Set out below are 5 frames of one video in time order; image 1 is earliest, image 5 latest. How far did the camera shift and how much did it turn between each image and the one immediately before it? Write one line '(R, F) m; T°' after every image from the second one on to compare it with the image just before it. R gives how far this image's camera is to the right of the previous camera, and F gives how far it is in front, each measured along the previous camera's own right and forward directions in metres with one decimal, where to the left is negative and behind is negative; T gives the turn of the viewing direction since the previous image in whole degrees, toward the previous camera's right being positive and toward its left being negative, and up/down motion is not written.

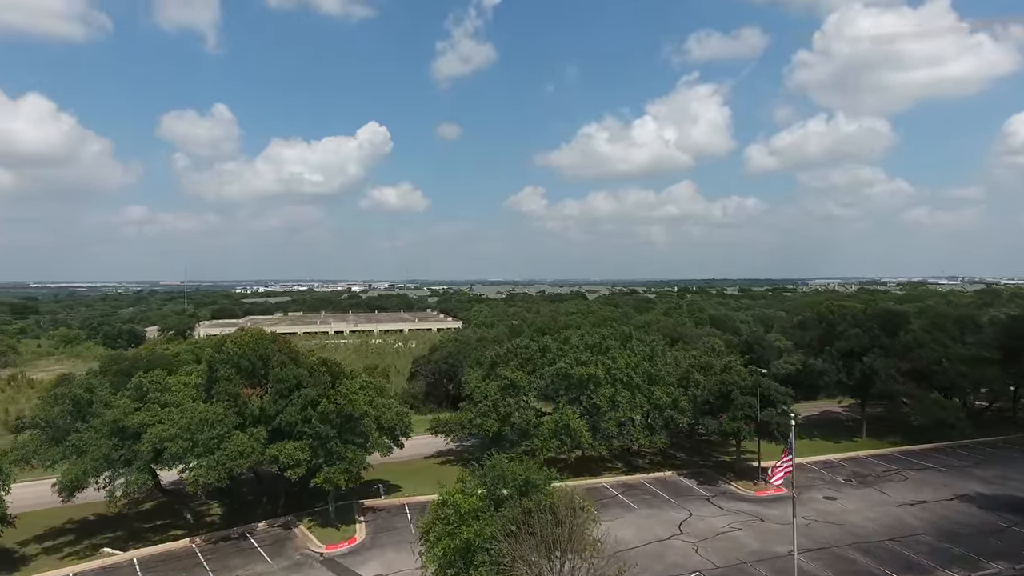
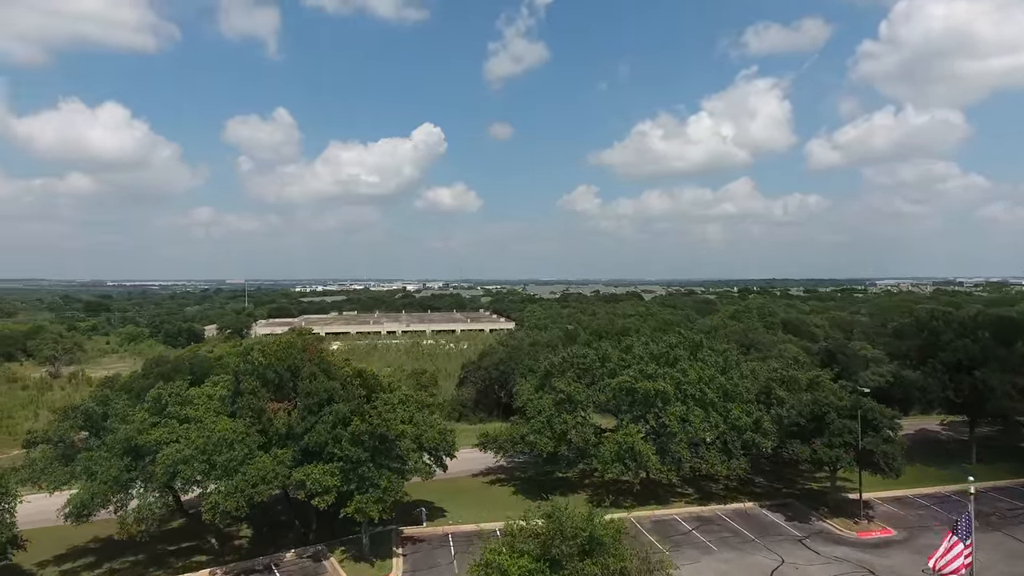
(-0.1, +1.8) m; -5°
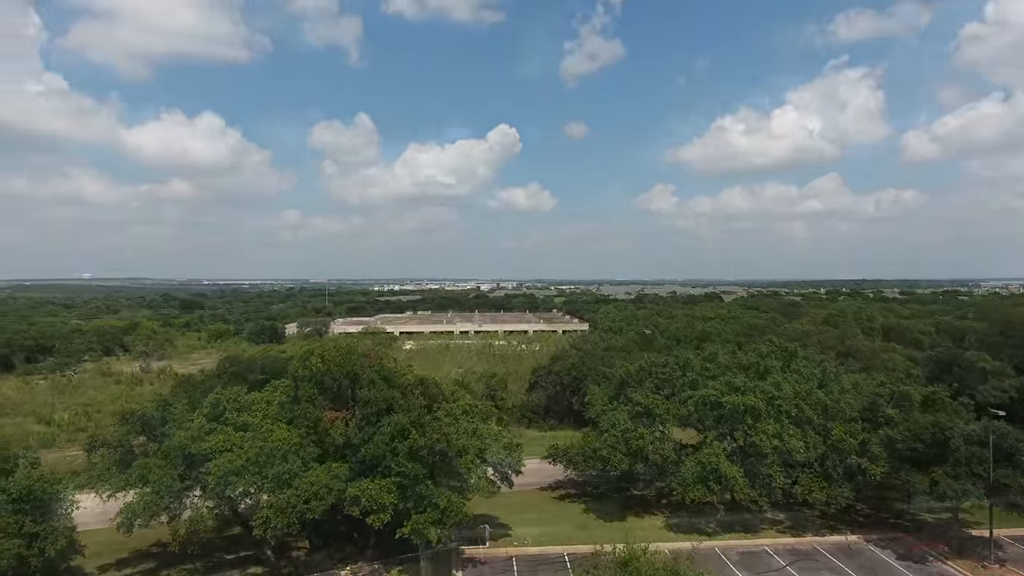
(+0.1, +1.1) m; -6°
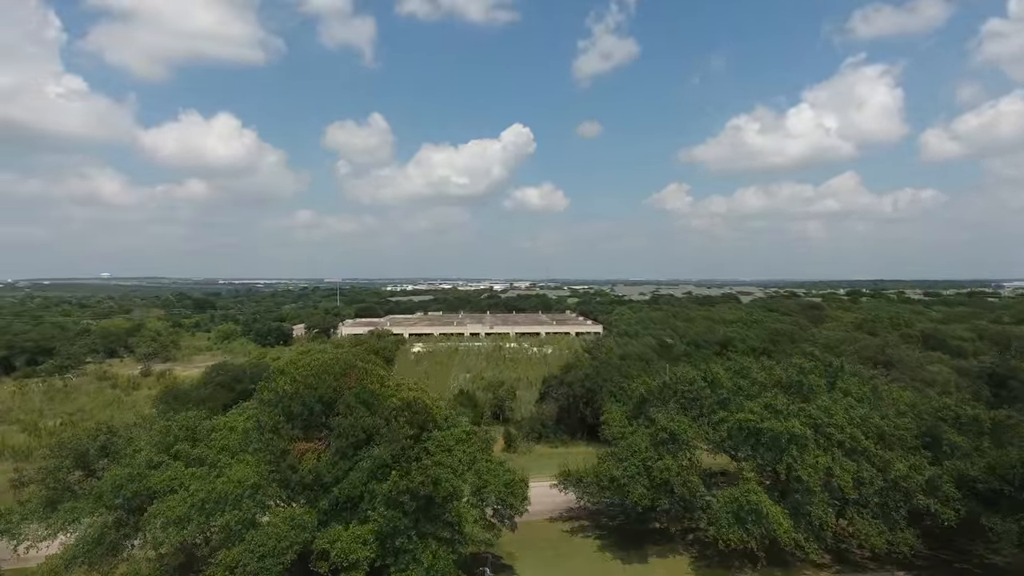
(+0.2, +1.9) m; -1°
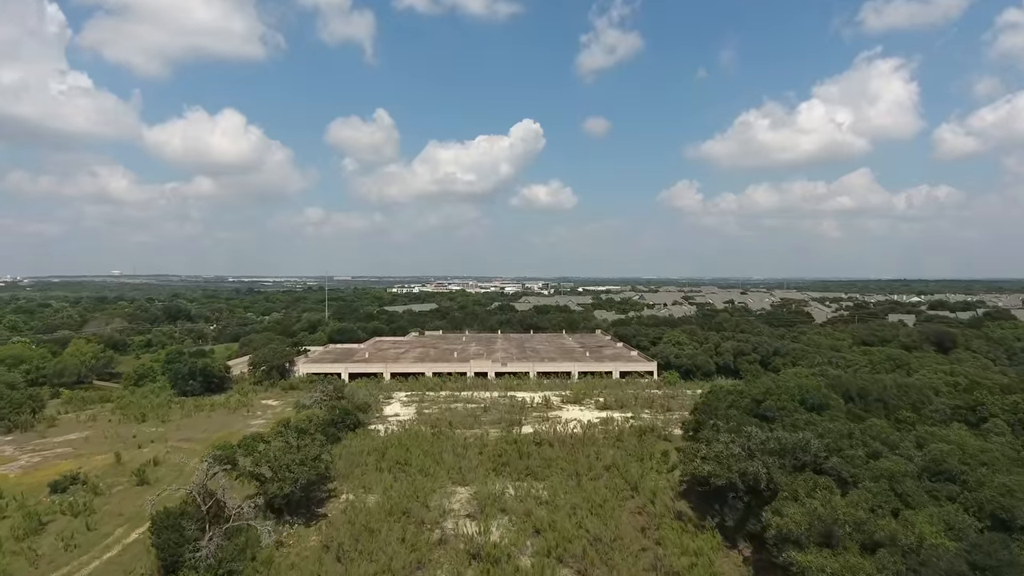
(-0.9, +20.5) m; -1°
